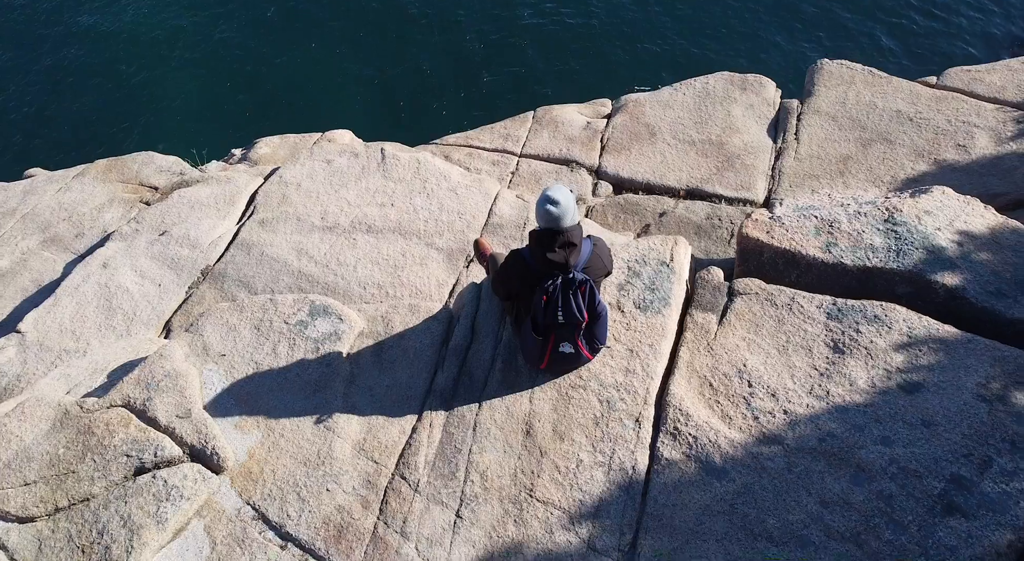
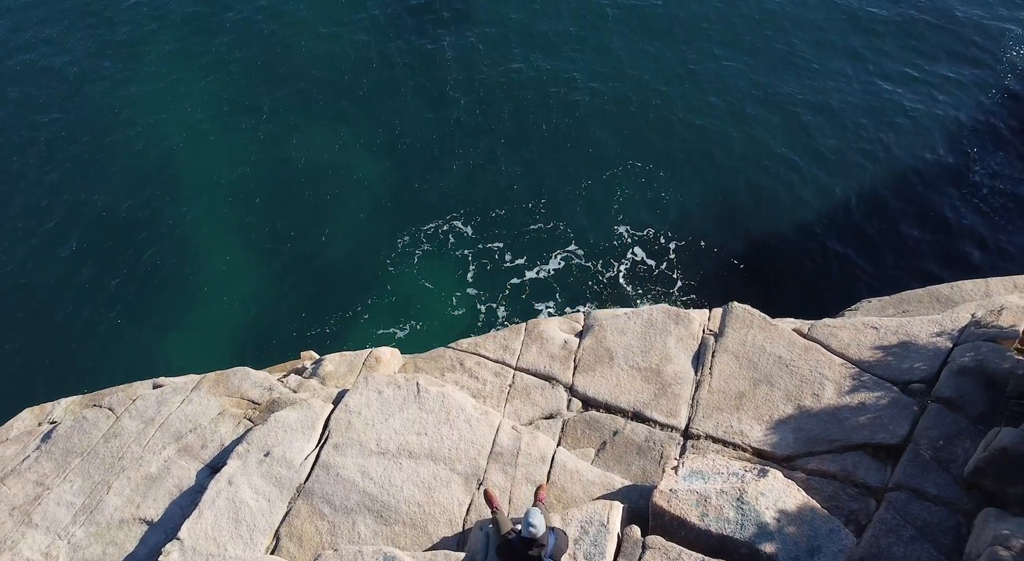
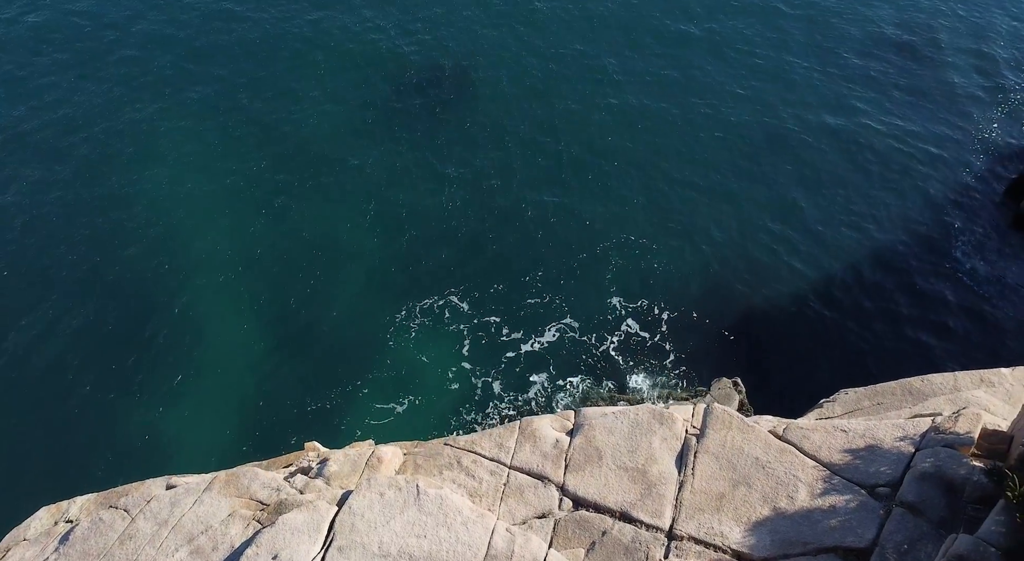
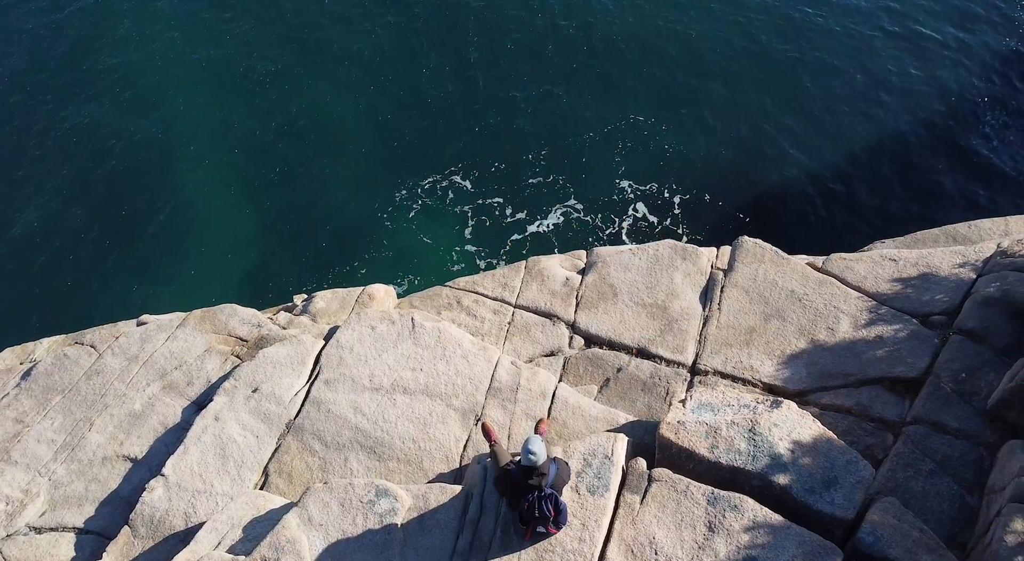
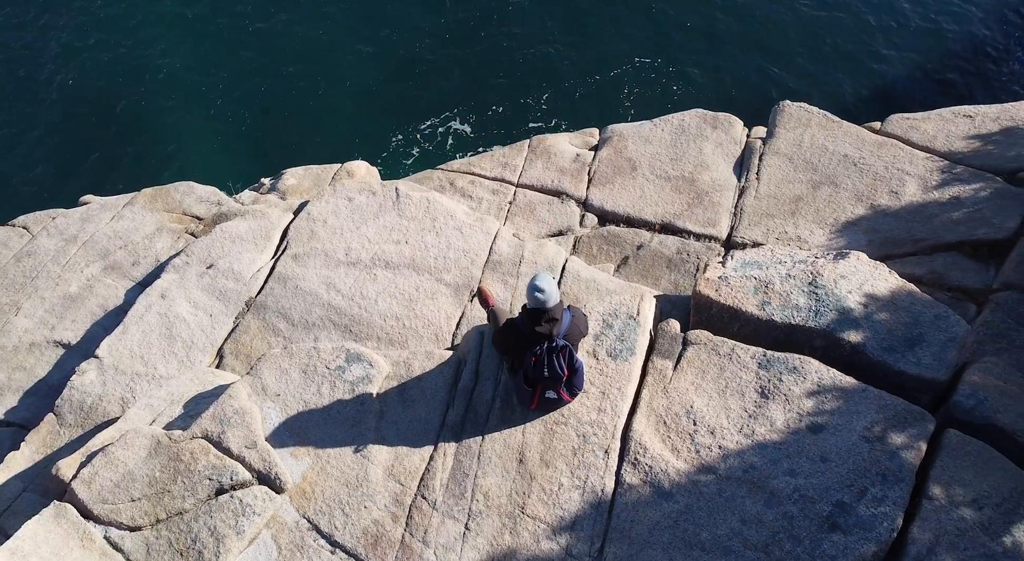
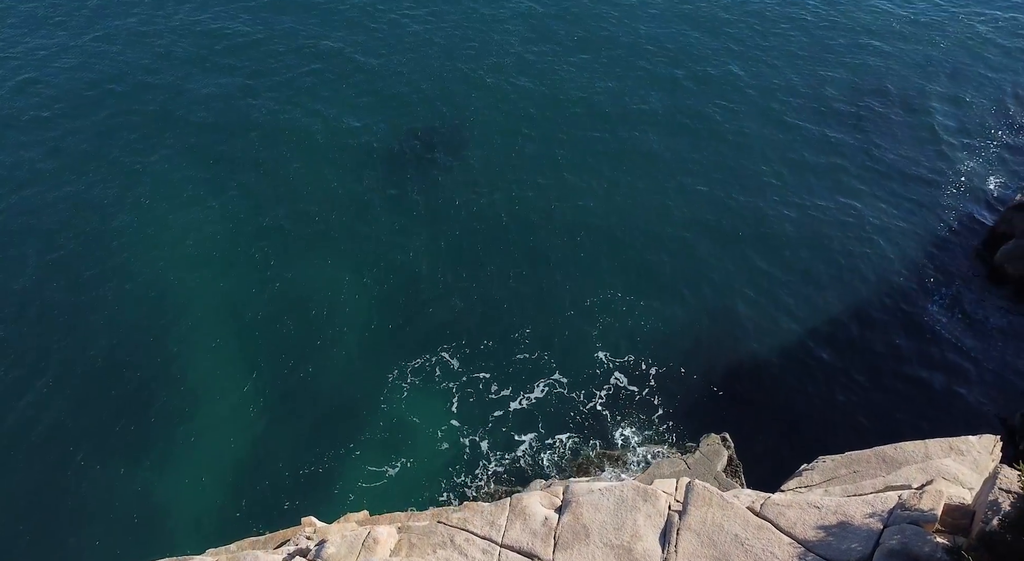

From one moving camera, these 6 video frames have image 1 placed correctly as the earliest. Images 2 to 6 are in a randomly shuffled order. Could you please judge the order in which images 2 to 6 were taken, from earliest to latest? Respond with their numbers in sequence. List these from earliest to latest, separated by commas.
5, 4, 2, 3, 6
